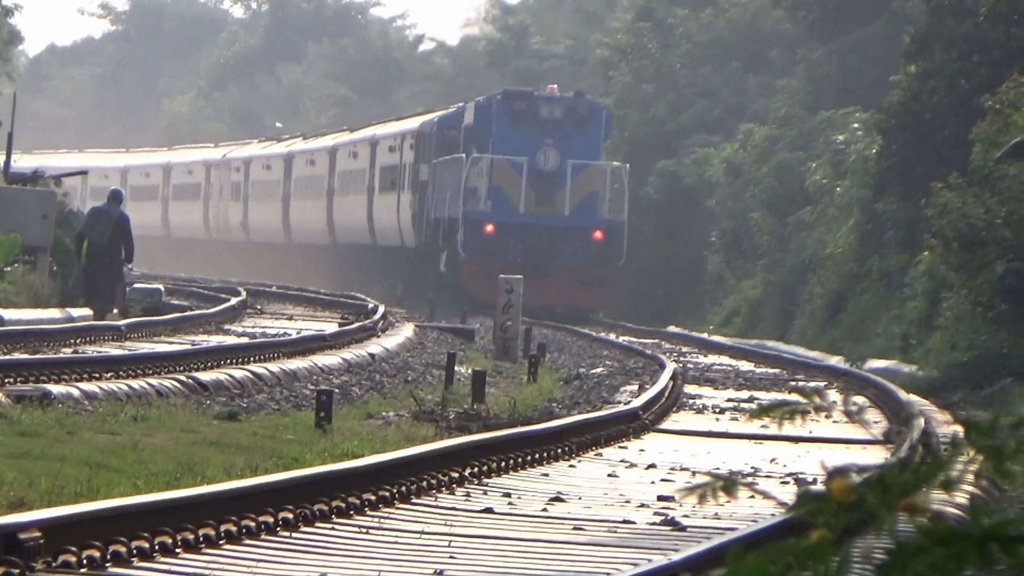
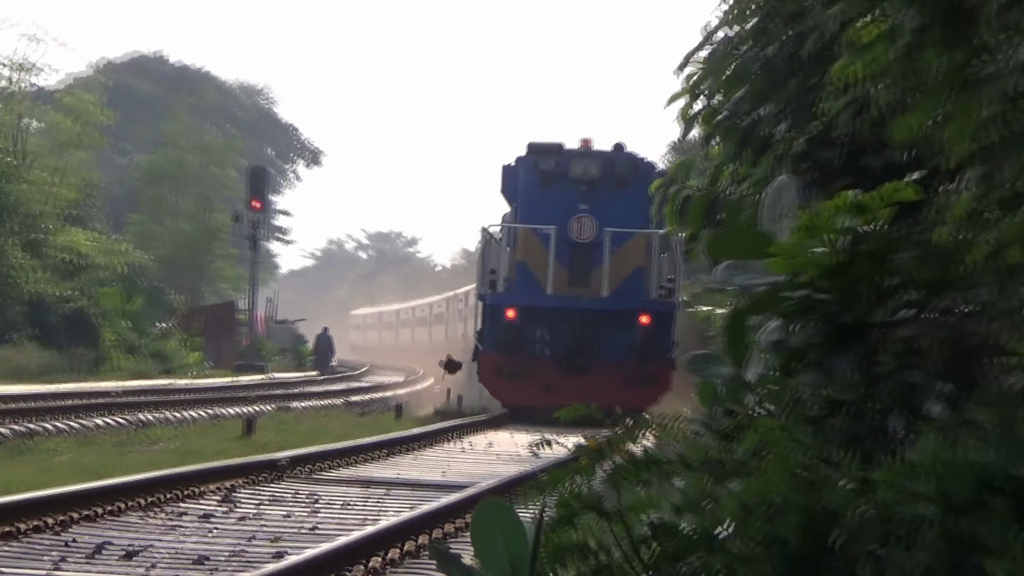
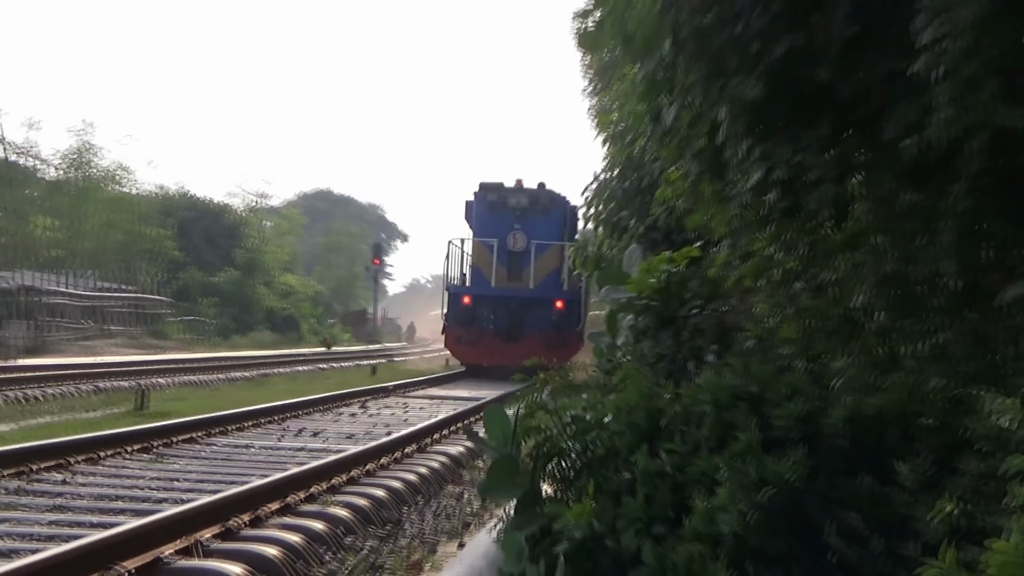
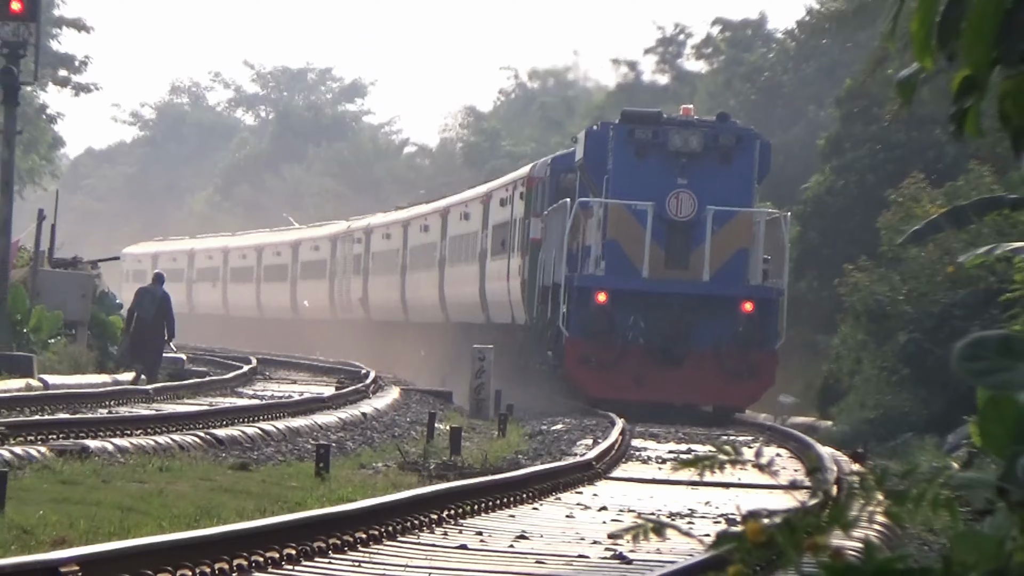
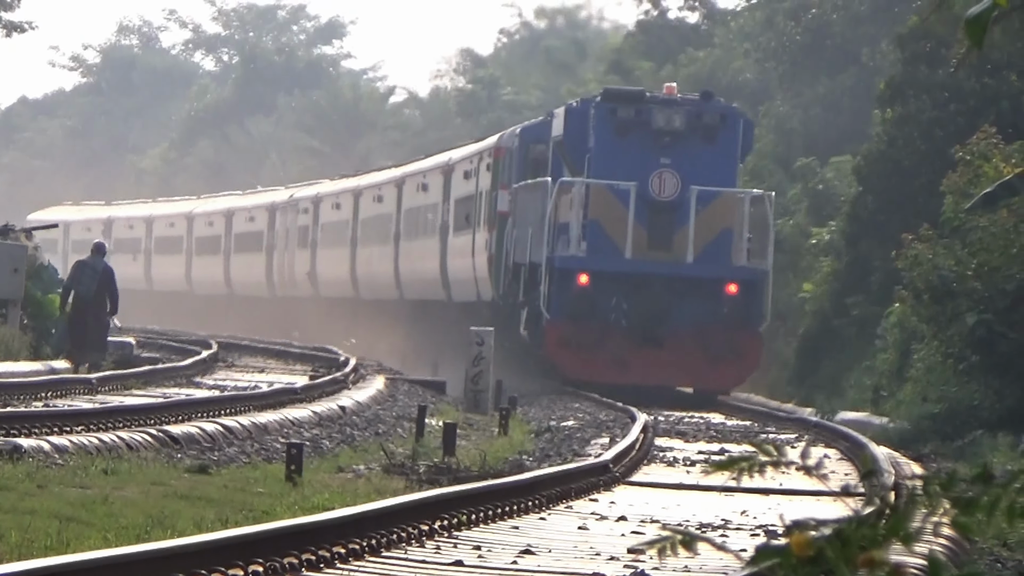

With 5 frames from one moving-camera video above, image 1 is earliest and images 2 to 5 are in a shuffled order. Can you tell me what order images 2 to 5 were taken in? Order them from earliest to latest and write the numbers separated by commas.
5, 4, 2, 3
